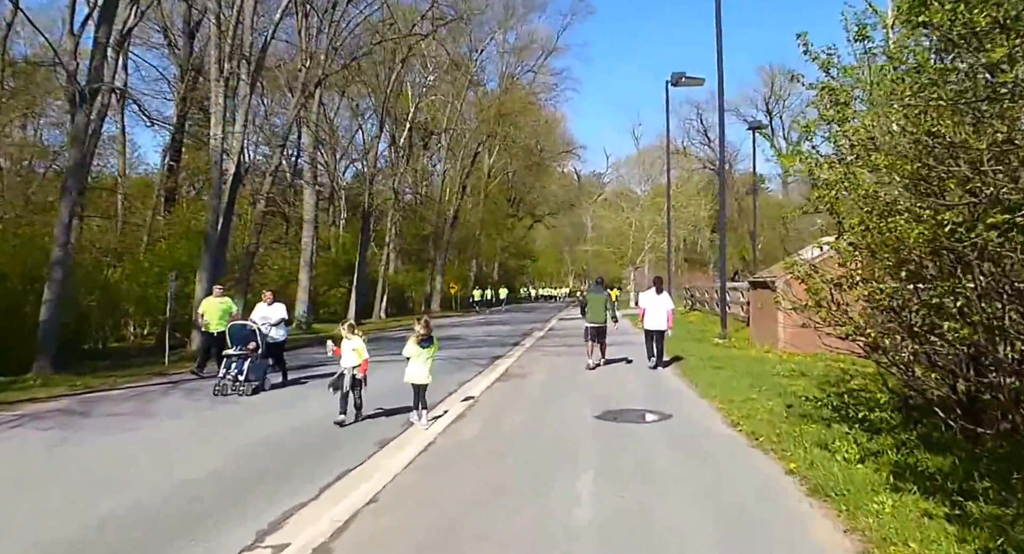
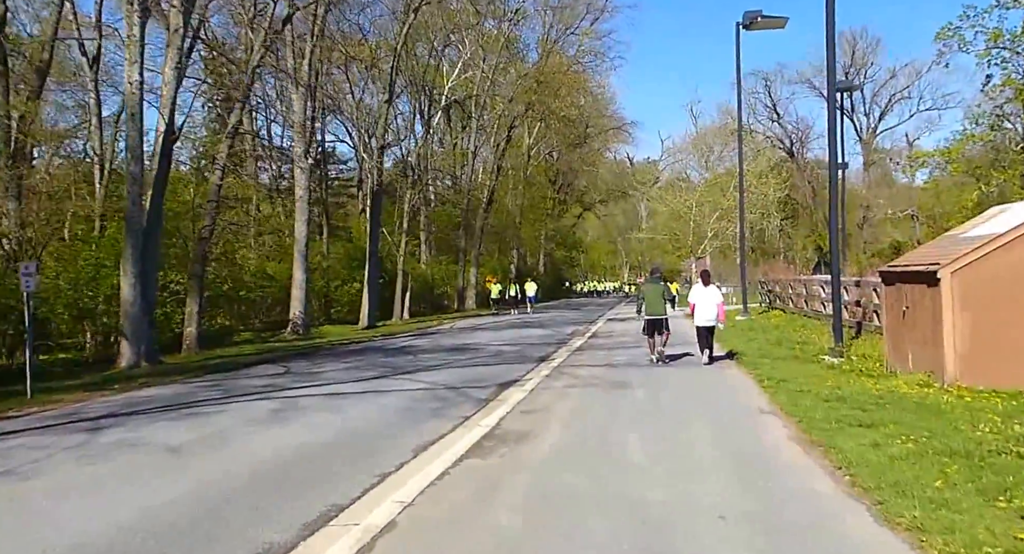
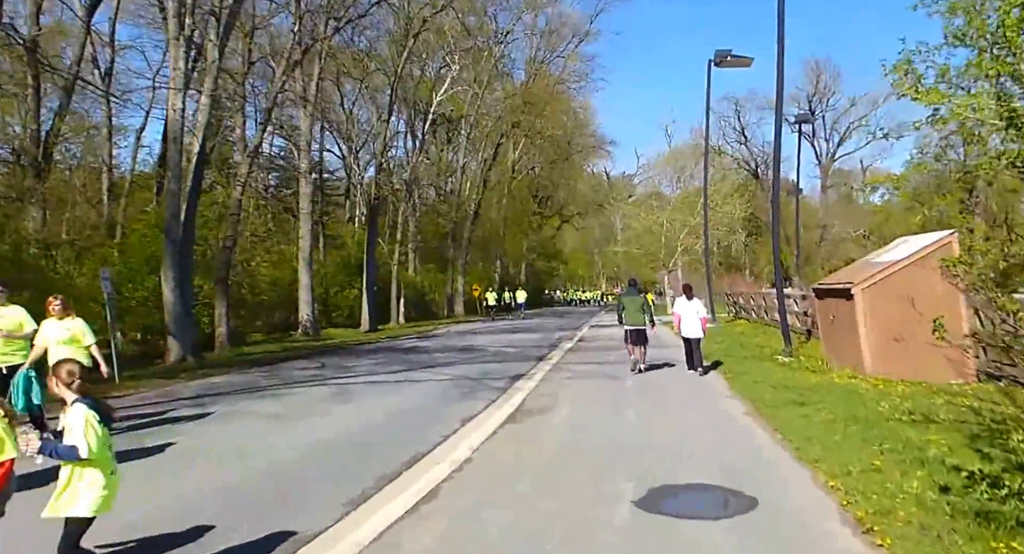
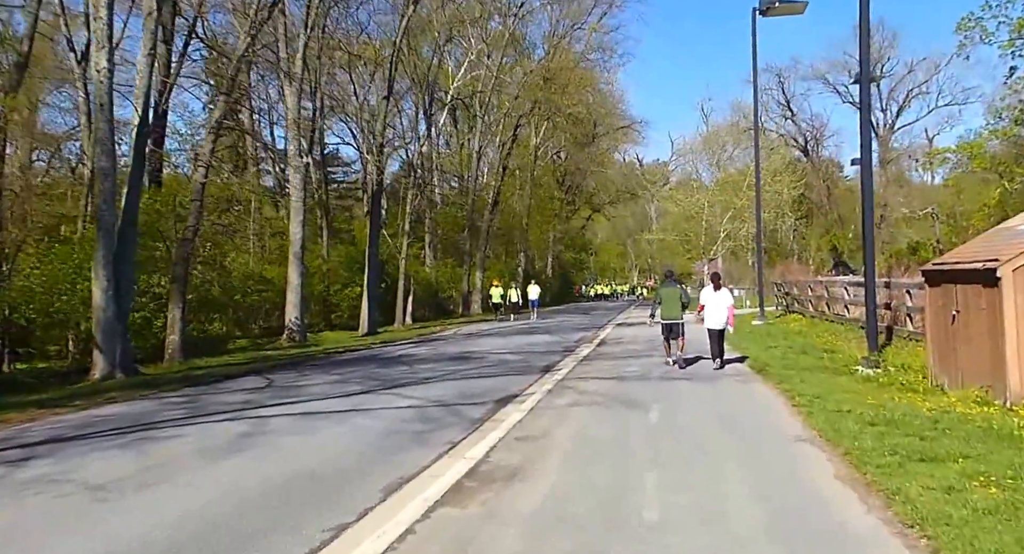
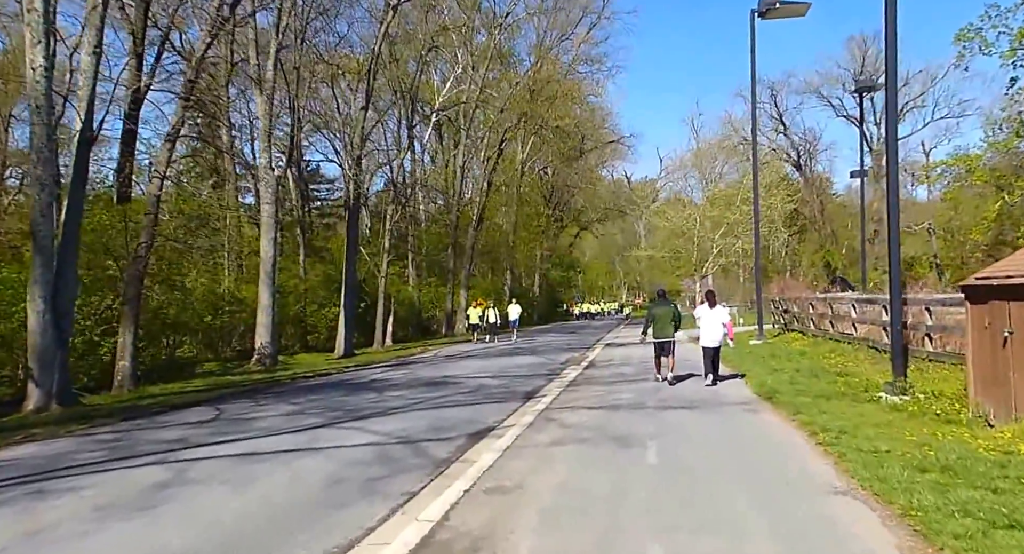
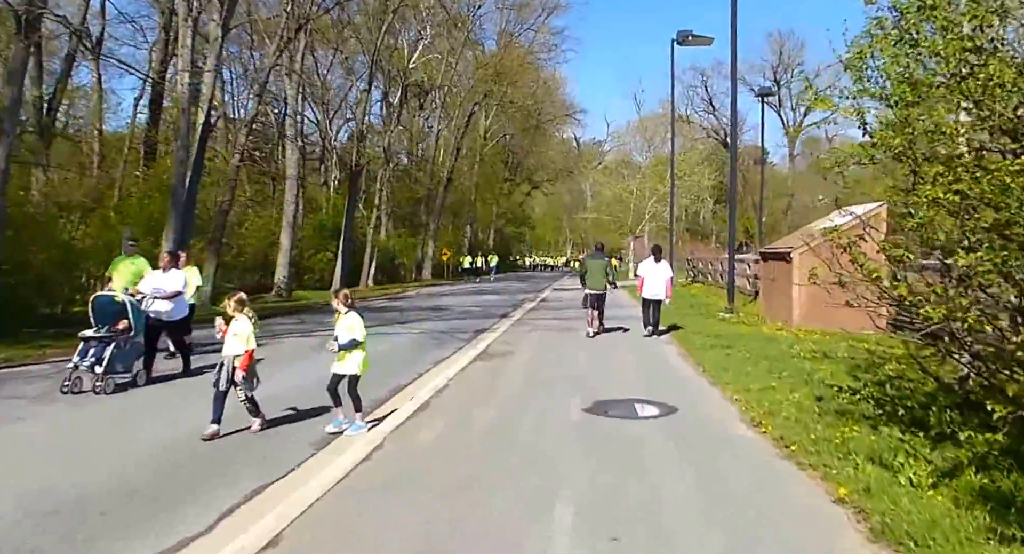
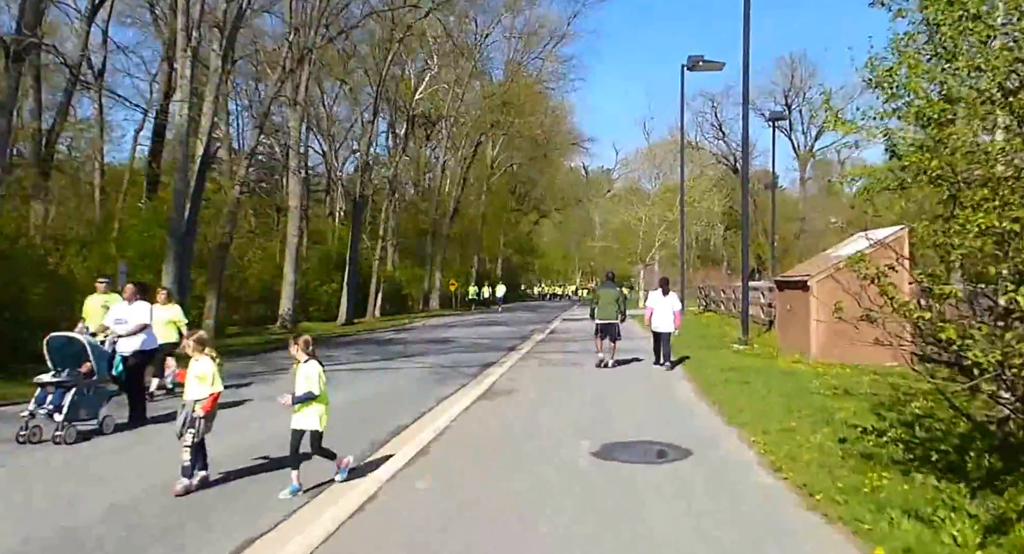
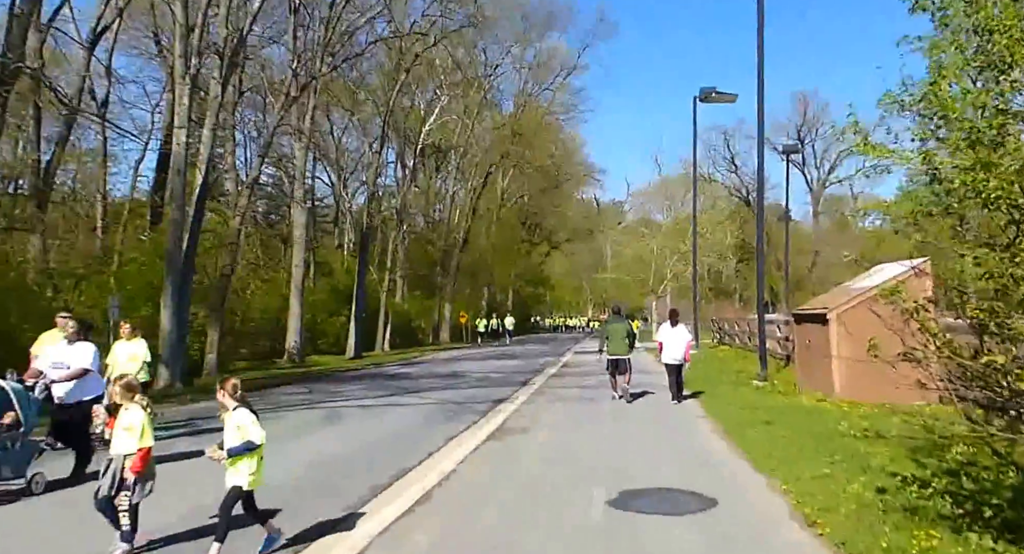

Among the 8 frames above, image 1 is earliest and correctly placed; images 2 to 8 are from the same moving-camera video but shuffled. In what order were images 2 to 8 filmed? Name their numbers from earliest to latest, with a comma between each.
6, 7, 8, 3, 2, 4, 5
